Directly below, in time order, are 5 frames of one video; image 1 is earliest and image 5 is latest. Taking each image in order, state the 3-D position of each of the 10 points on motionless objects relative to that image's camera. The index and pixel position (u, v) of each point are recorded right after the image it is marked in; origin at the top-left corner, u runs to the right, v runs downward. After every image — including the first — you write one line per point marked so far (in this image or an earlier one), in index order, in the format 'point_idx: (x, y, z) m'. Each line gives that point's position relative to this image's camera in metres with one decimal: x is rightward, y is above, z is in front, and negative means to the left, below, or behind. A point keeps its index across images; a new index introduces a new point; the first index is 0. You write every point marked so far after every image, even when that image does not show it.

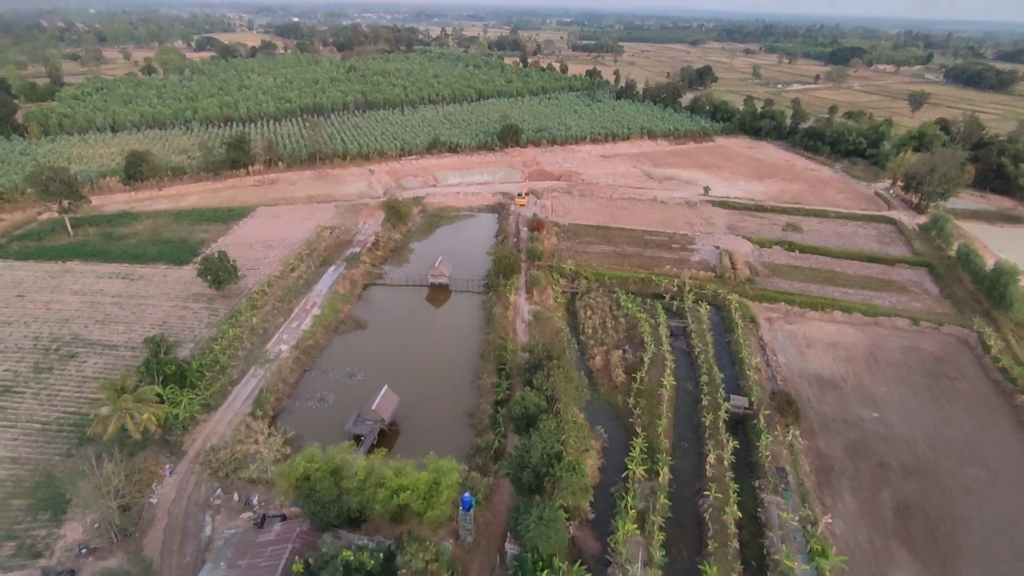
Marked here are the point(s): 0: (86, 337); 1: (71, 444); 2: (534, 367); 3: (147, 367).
0: (-14.3, -1.6, +19.5) m
1: (-11.2, -3.9, +14.7) m
2: (+0.6, -2.2, +16.5) m
3: (-10.0, -2.1, +15.9) m
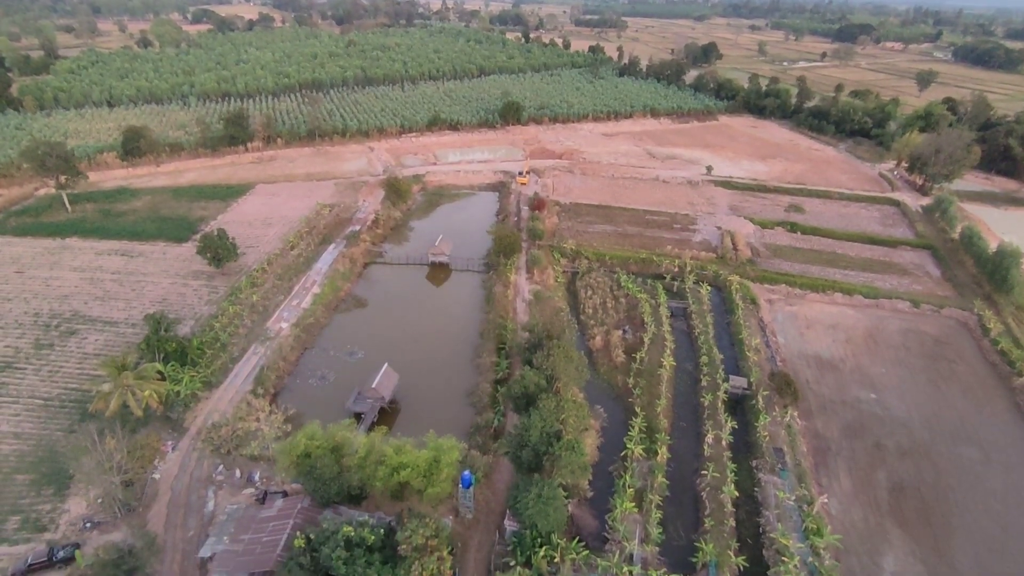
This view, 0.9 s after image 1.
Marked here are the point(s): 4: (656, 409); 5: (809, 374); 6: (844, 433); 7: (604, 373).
0: (-14.3, -0.8, +19.5) m
1: (-11.2, -3.4, +14.8) m
2: (+0.6, -1.7, +16.5) m
3: (-10.0, -1.5, +15.9) m
4: (+4.2, -3.5, +16.8) m
5: (+9.7, -2.8, +19.1) m
6: (+9.6, -4.2, +16.7) m
7: (+3.0, -2.7, +18.6) m
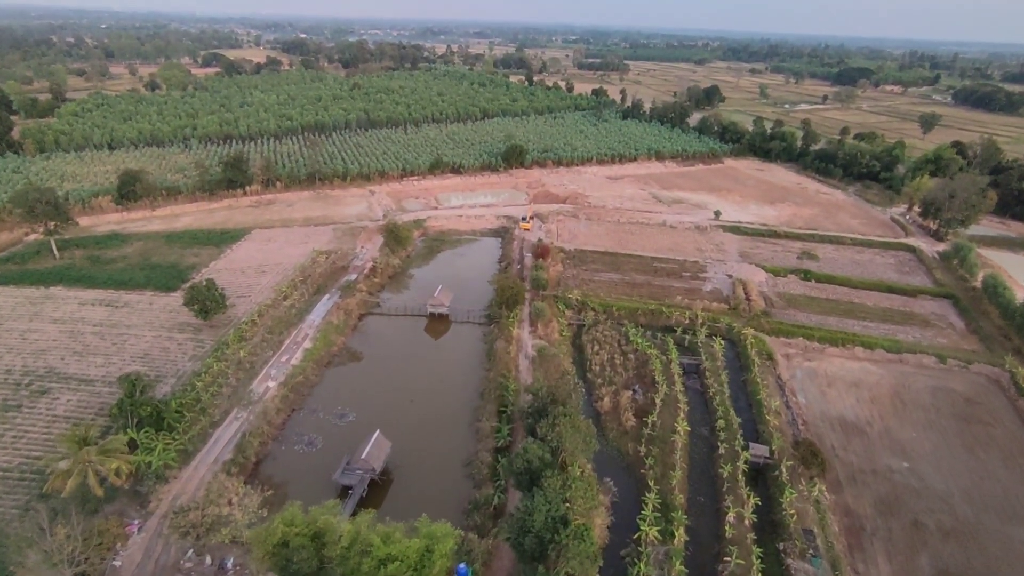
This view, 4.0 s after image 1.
0: (-14.2, -2.6, +18.3) m
1: (-11.2, -4.8, +13.5) m
2: (+0.7, -3.3, +15.2) m
3: (-10.0, -3.1, +14.7) m
4: (+4.2, -5.2, +15.4) m
5: (+9.8, -4.6, +17.6) m
6: (+9.6, -5.8, +15.2) m
7: (+3.0, -4.5, +17.2) m
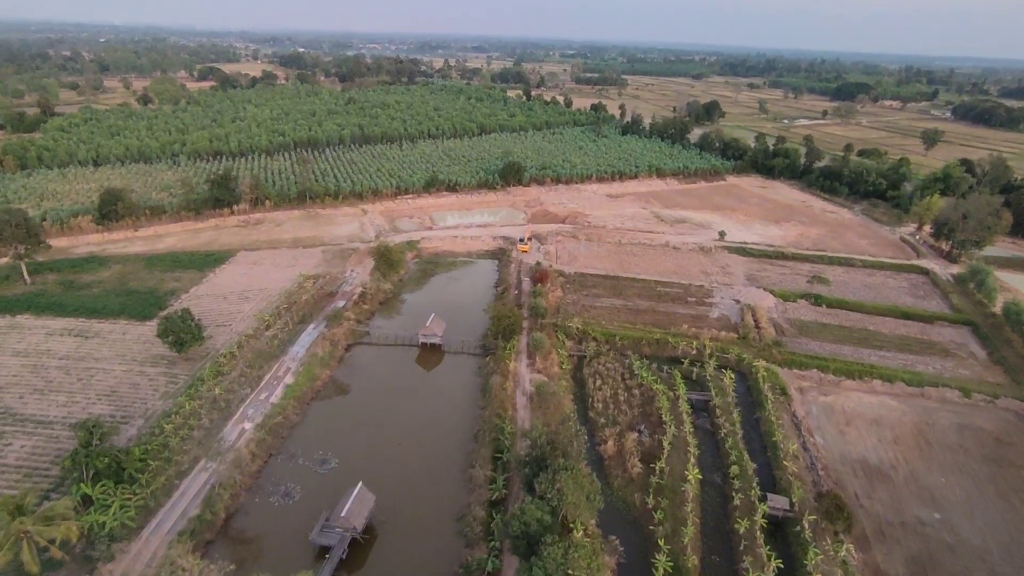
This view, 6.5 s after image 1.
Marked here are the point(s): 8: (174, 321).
0: (-14.3, -3.6, +16.9) m
1: (-11.2, -5.7, +12.0) m
2: (+0.6, -4.2, +13.8) m
3: (-10.0, -4.0, +13.3) m
4: (+4.1, -6.1, +14.0) m
5: (+9.7, -5.6, +16.2) m
6: (+9.5, -6.7, +13.8) m
7: (+2.9, -5.4, +15.8) m
8: (-11.0, -1.1, +18.8) m
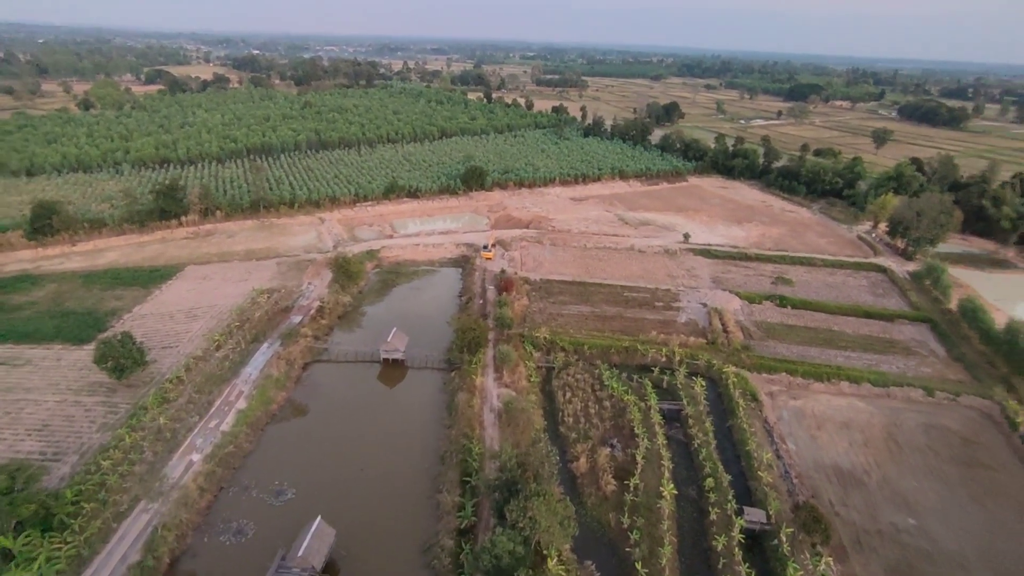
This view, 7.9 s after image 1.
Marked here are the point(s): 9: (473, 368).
0: (-15.2, -4.3, +15.3) m
1: (-11.8, -6.3, +10.6) m
2: (-0.1, -4.5, +13.1) m
3: (-10.7, -4.6, +11.9) m
4: (+3.4, -6.3, +13.5) m
5: (+8.9, -5.7, +16.1) m
6: (+8.9, -6.9, +13.6) m
7: (+2.1, -5.7, +15.2) m
8: (-12.1, -1.8, +17.4) m
9: (-1.3, -2.7, +19.8) m
